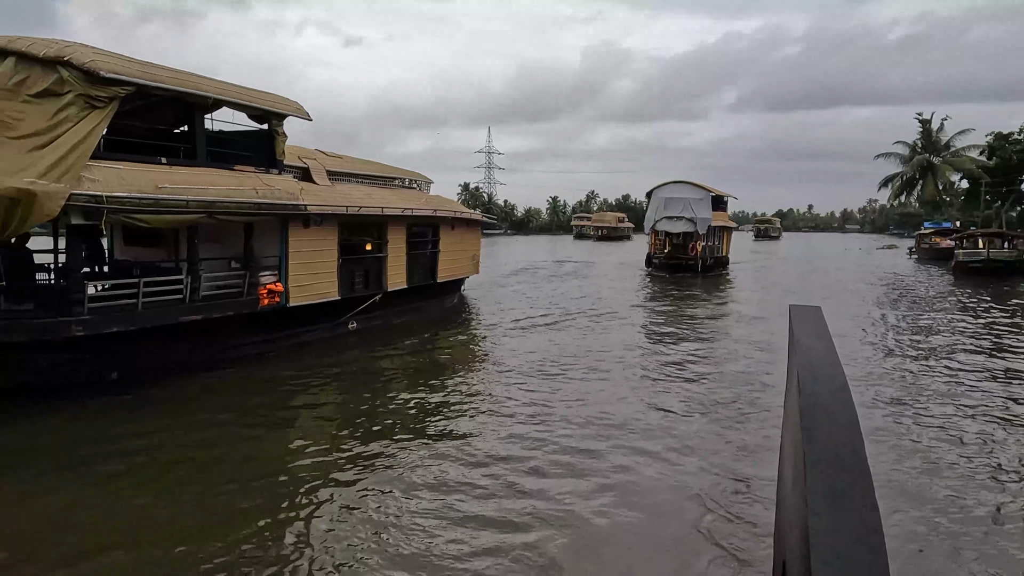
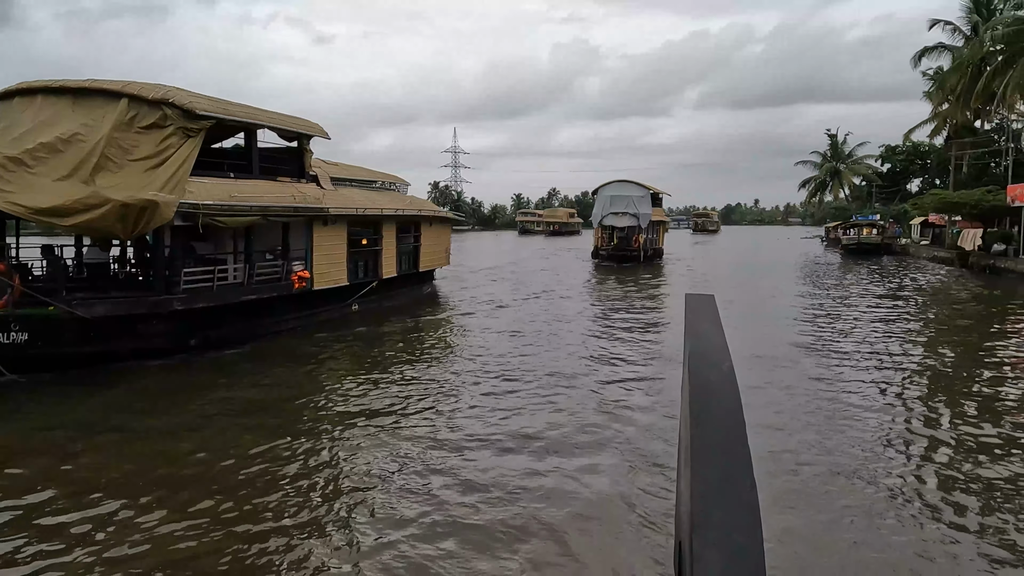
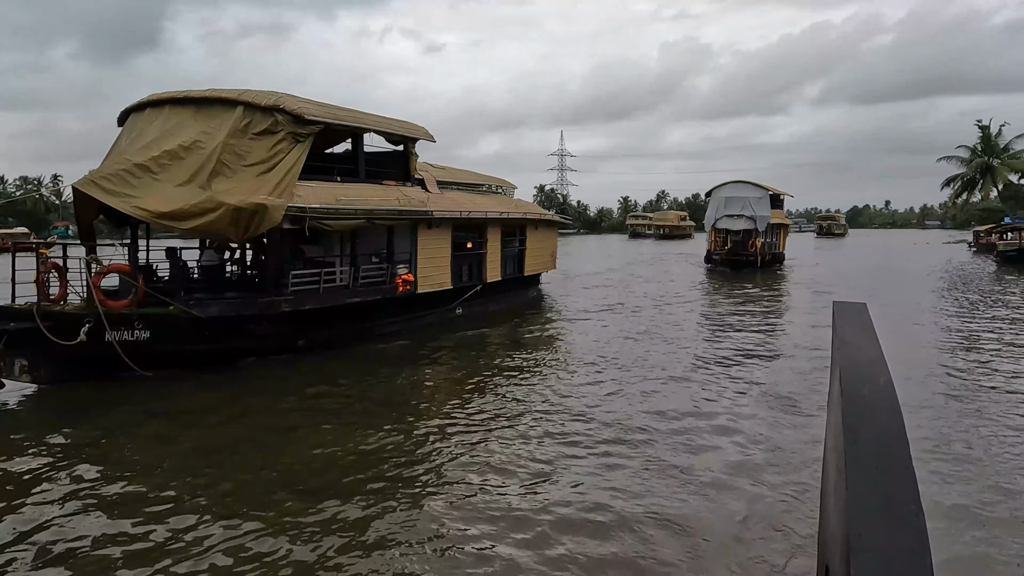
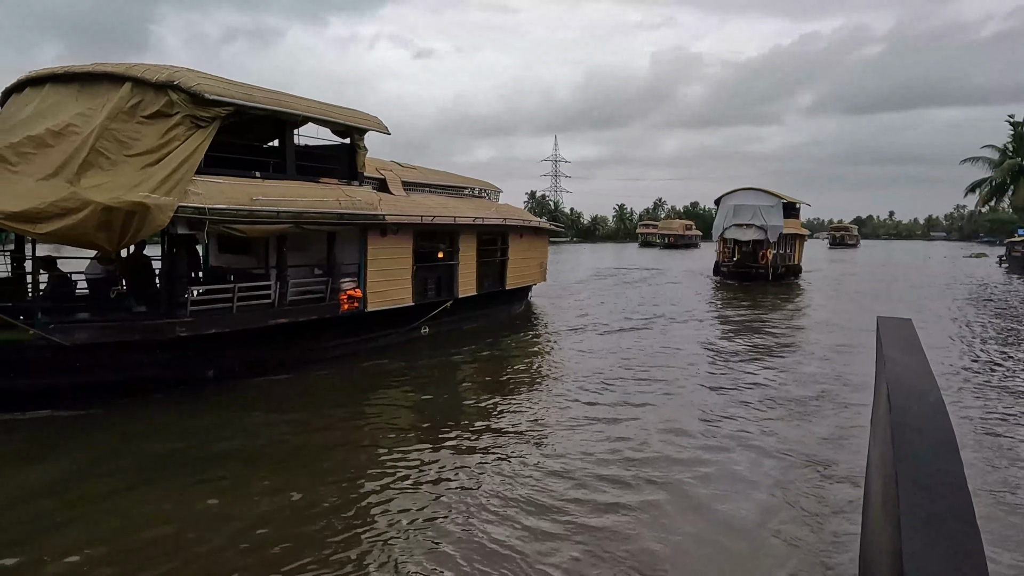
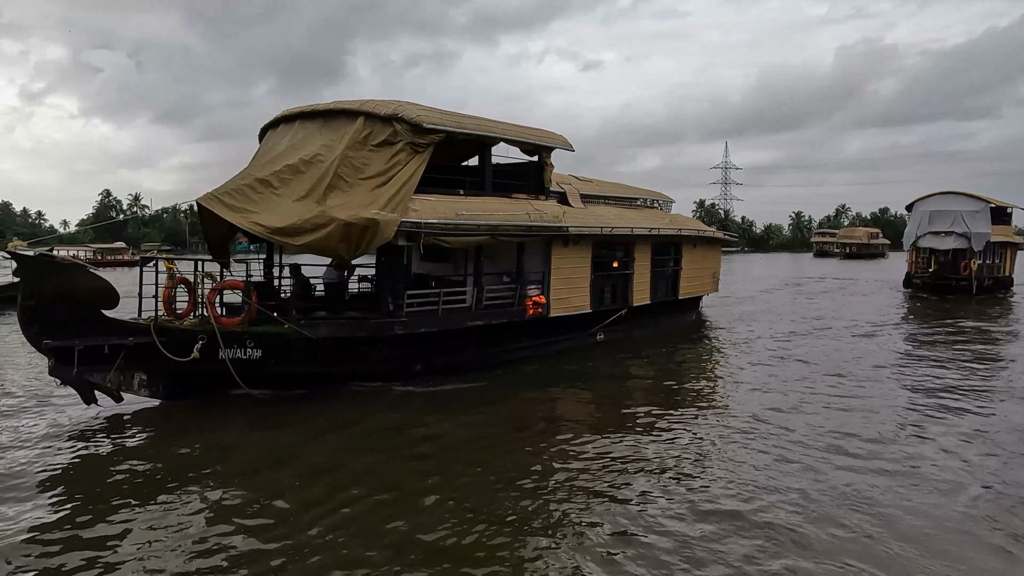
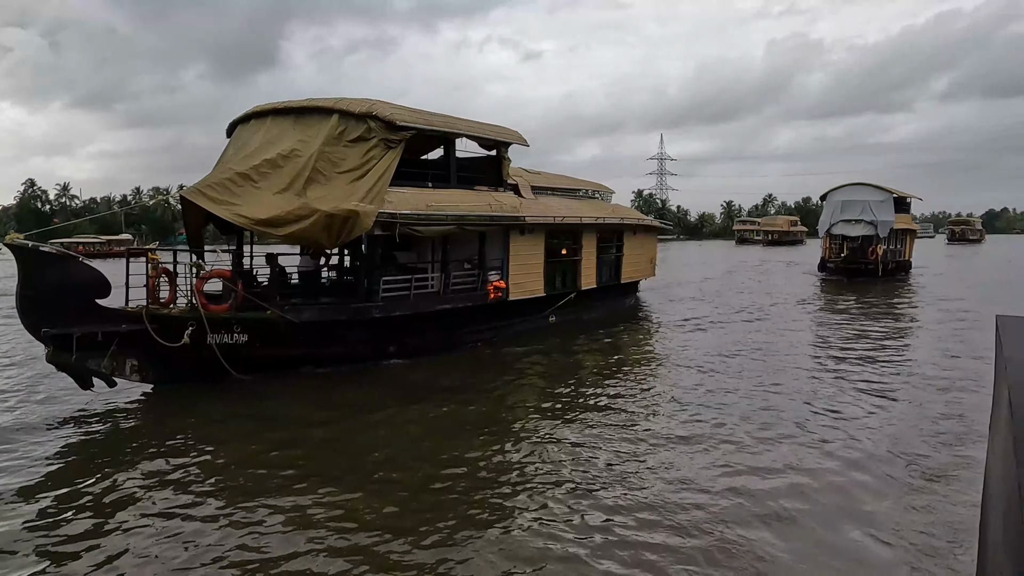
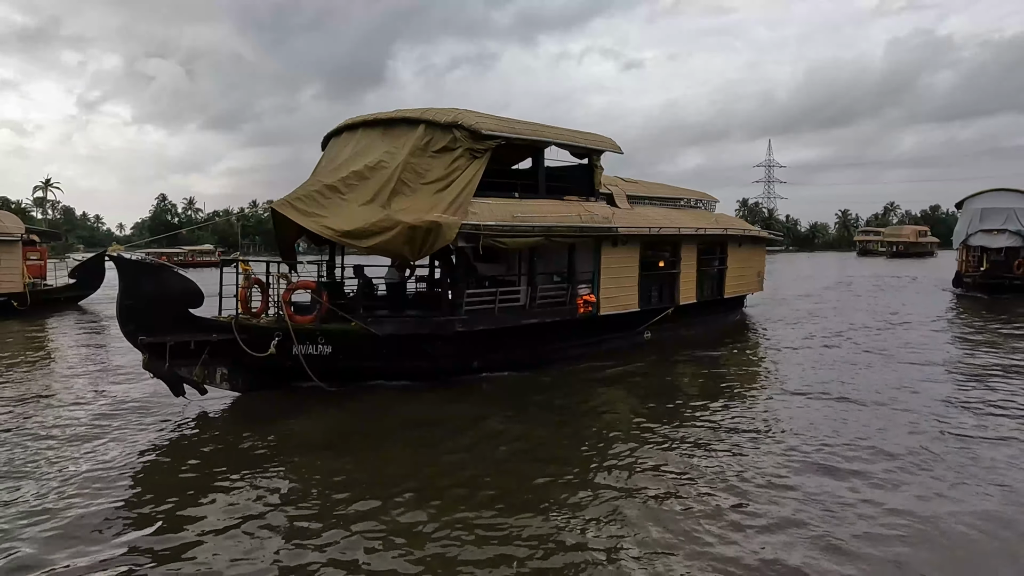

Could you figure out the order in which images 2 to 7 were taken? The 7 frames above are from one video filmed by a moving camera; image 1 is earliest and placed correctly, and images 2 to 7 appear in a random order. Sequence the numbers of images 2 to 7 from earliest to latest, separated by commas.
4, 5, 7, 6, 3, 2
